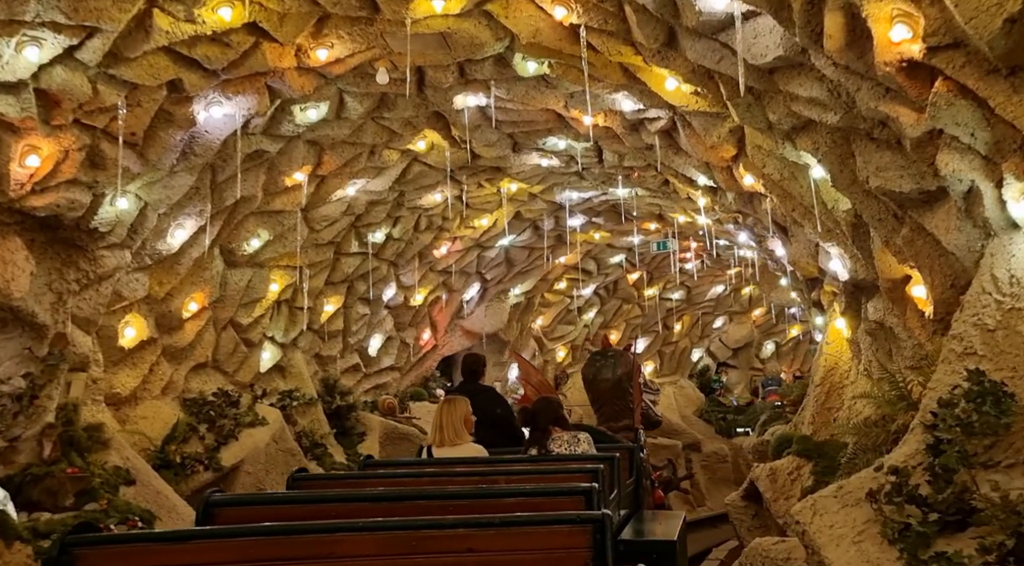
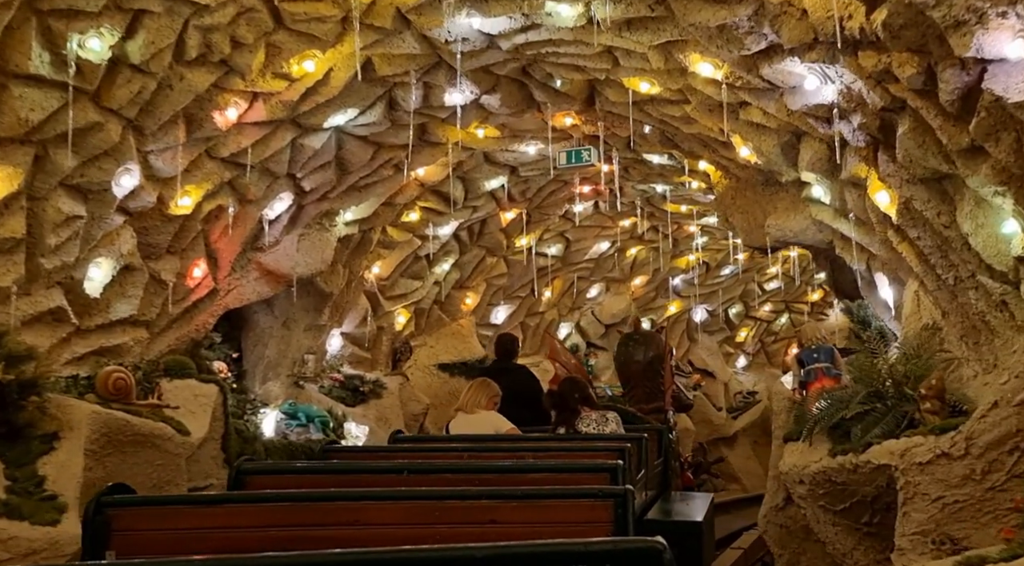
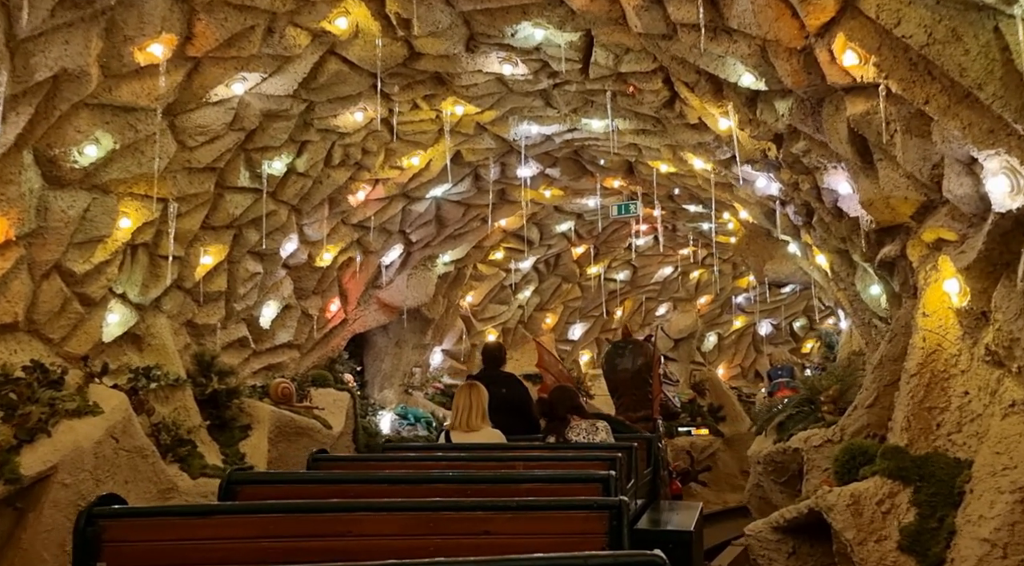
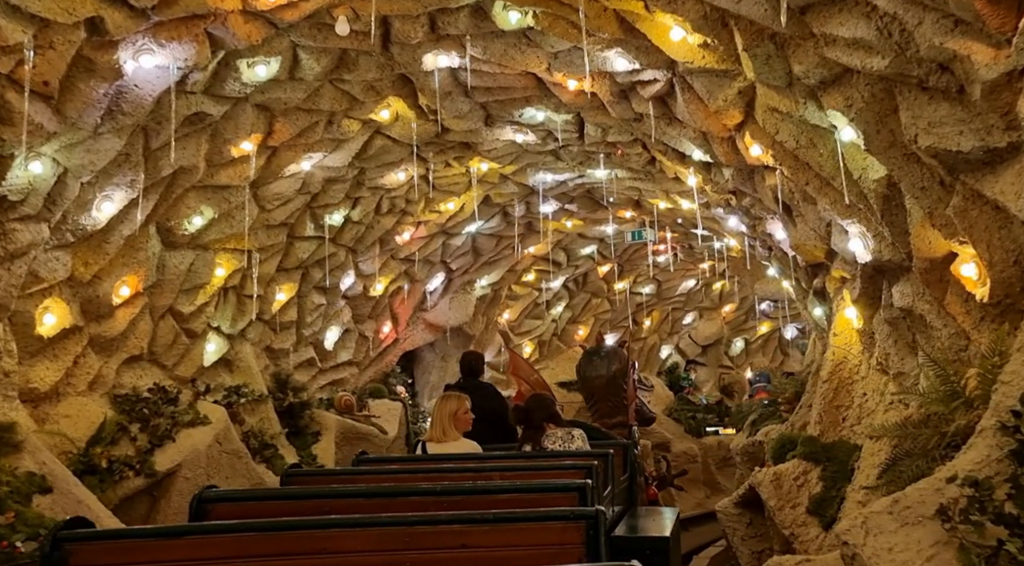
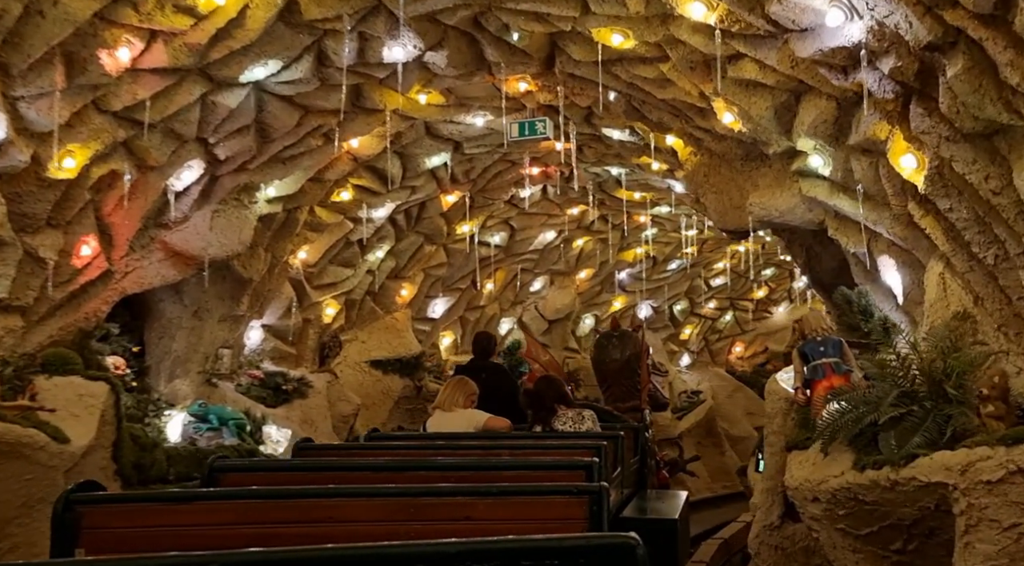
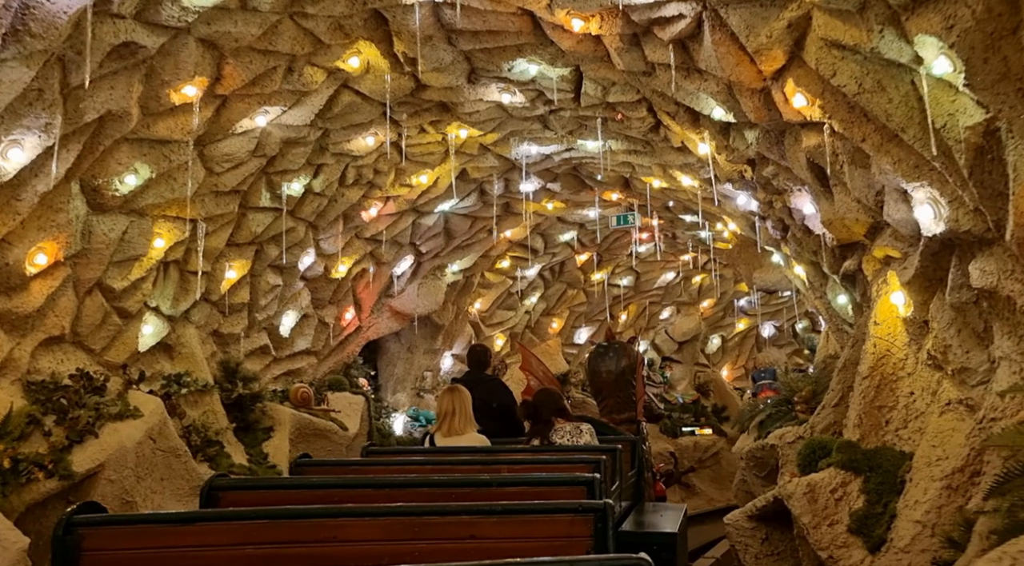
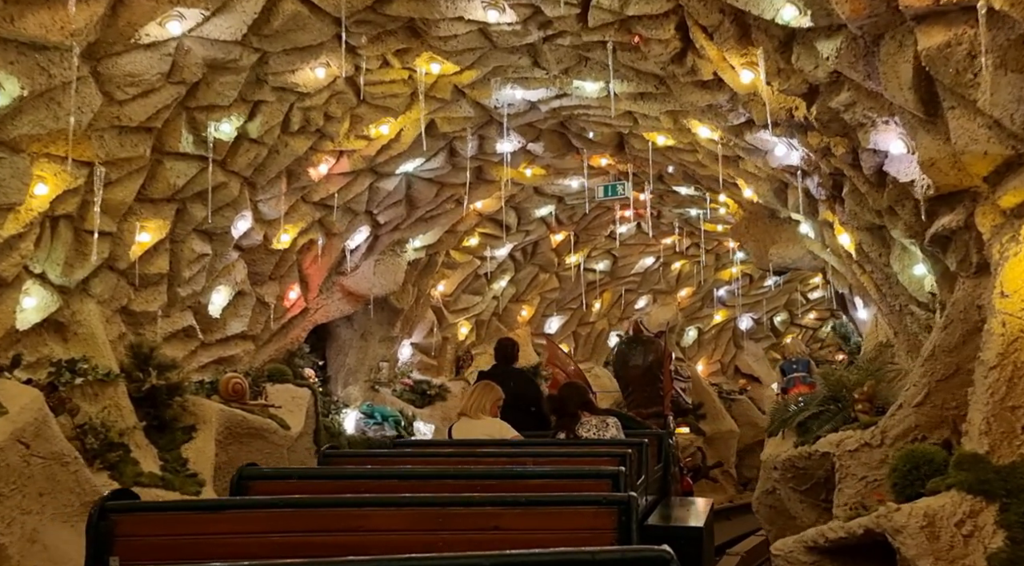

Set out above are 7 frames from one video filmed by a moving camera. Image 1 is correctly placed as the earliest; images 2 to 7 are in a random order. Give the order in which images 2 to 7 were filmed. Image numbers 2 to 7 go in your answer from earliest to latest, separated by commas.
4, 6, 3, 7, 2, 5
